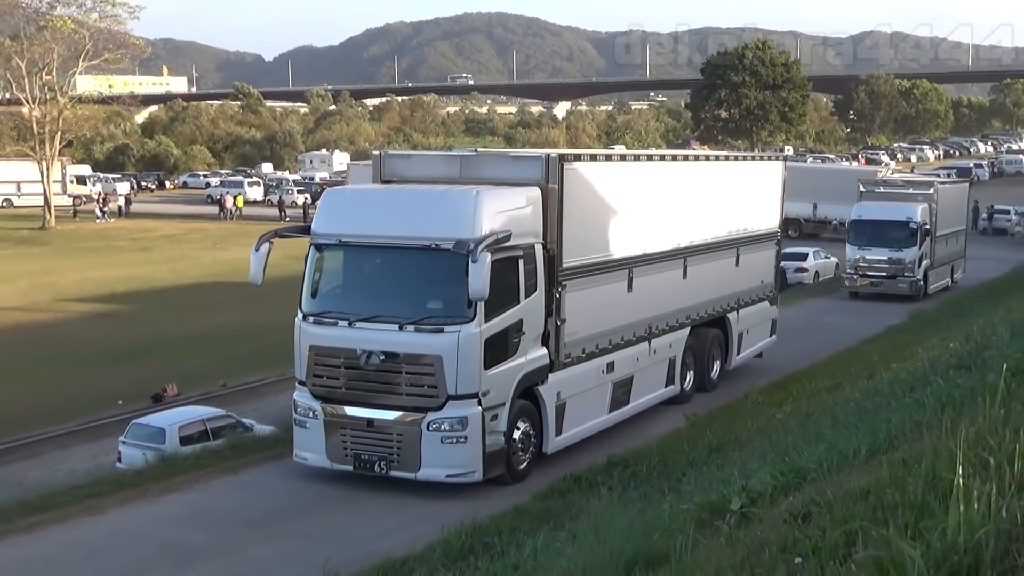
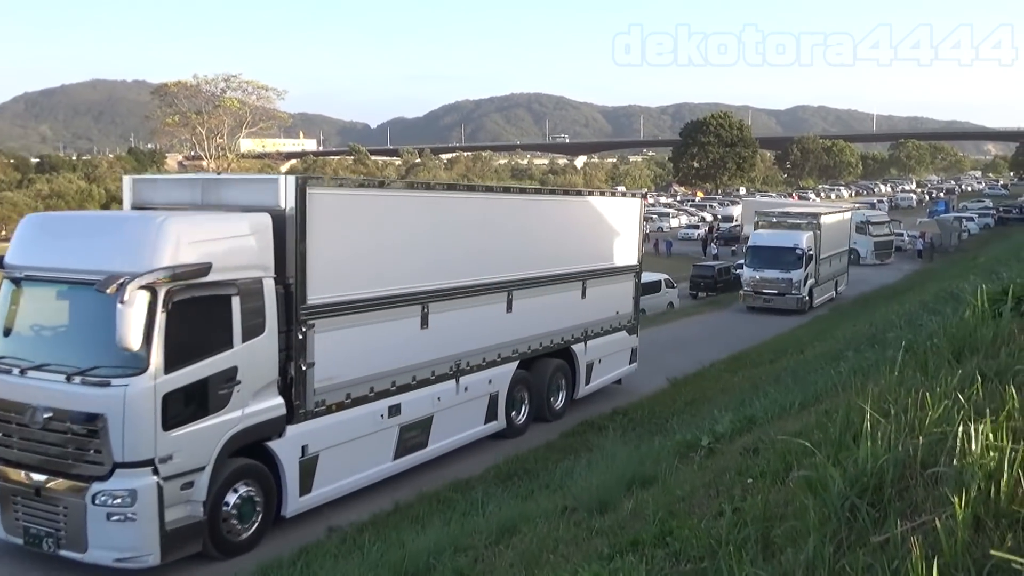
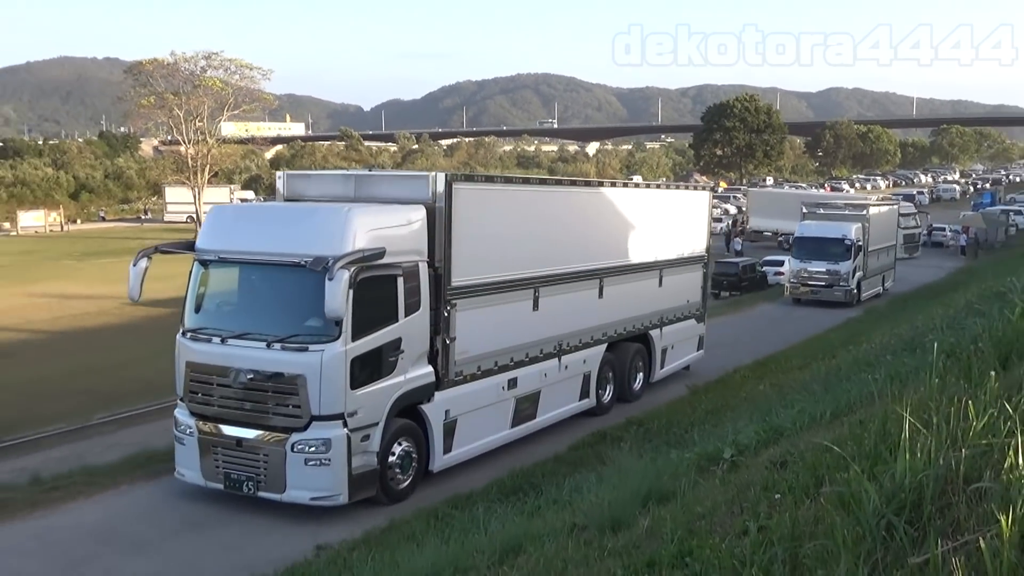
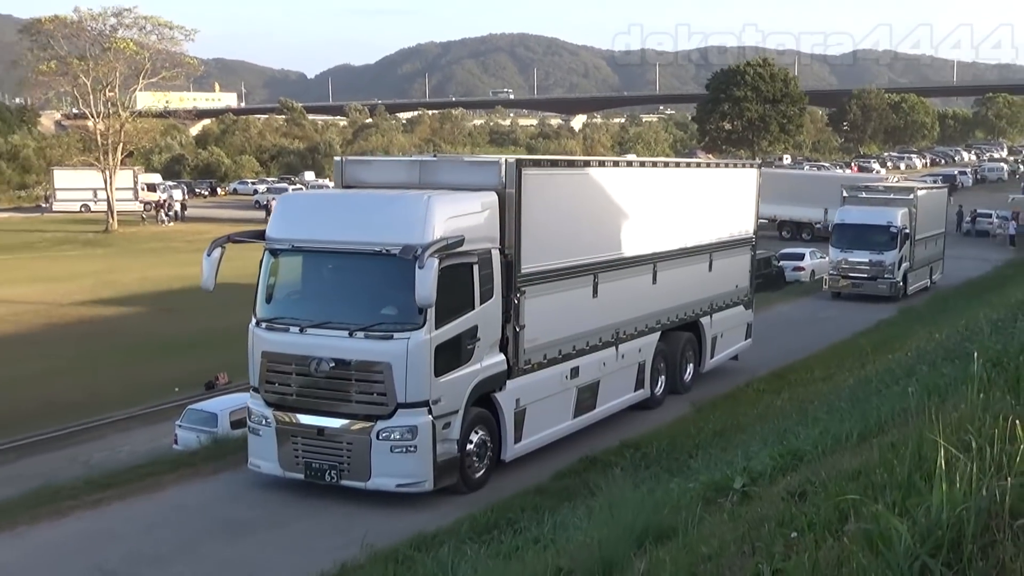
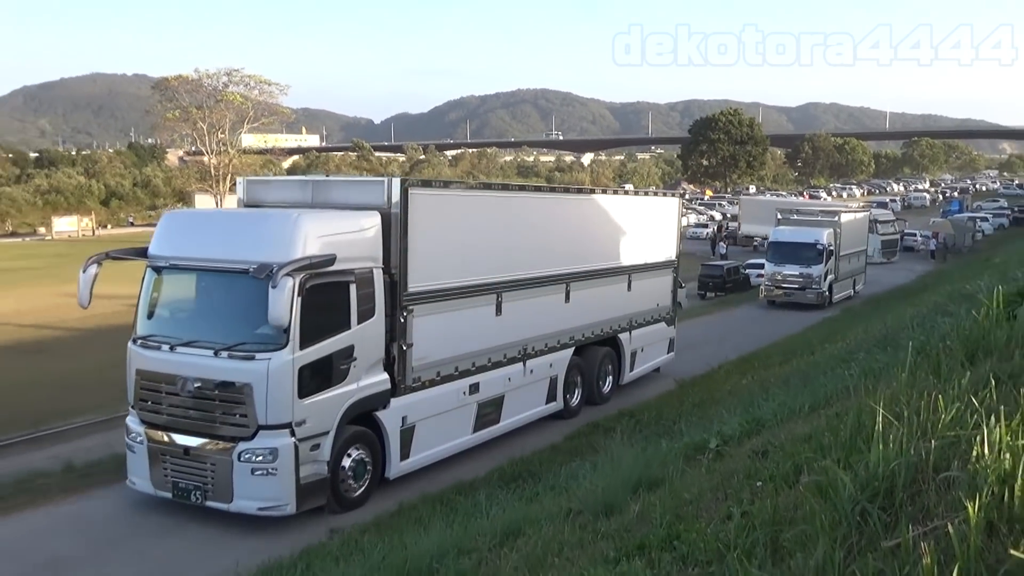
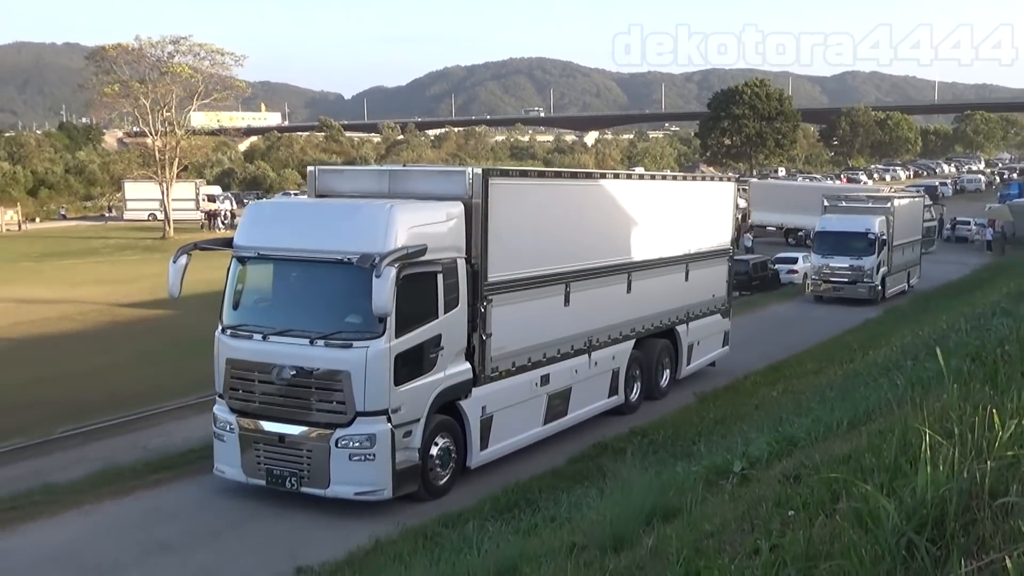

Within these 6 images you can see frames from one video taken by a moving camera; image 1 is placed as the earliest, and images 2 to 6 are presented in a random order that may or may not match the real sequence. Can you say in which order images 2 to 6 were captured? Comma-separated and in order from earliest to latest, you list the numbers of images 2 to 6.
4, 6, 3, 5, 2
